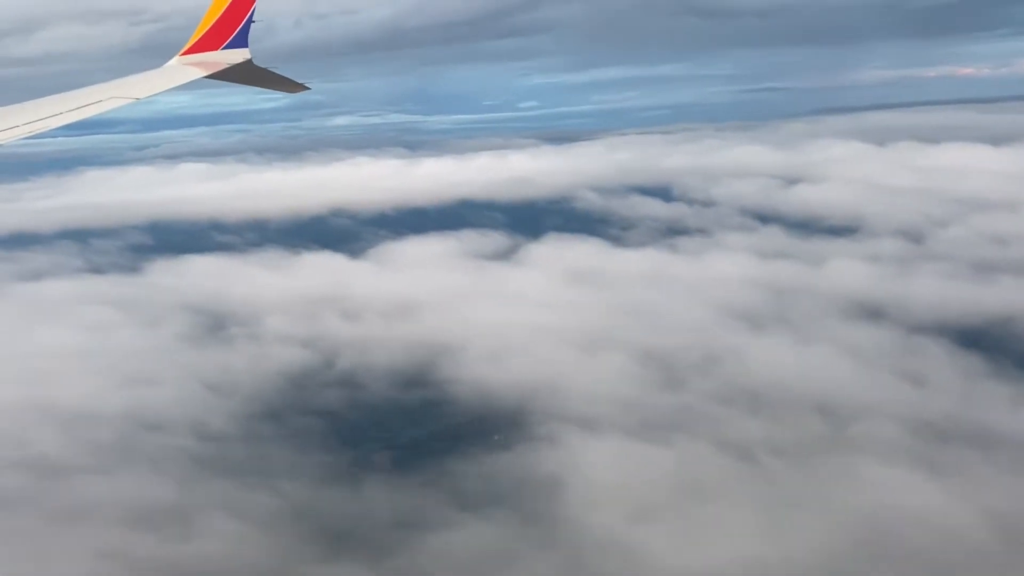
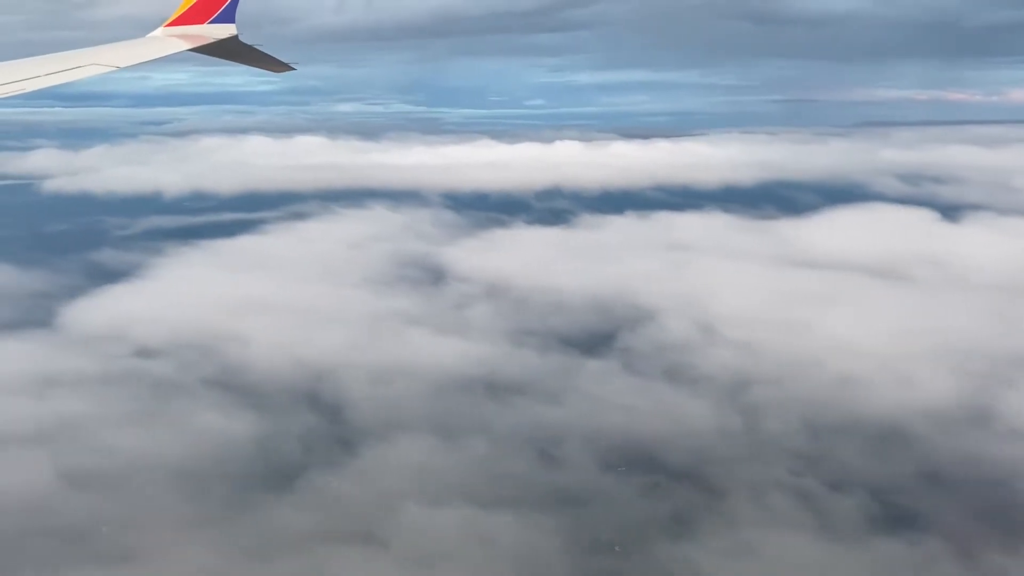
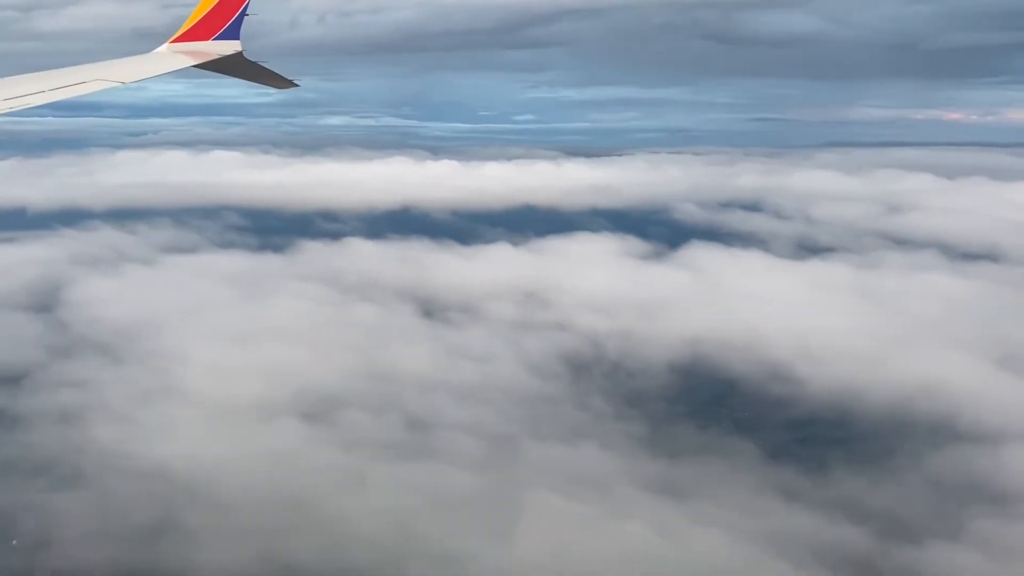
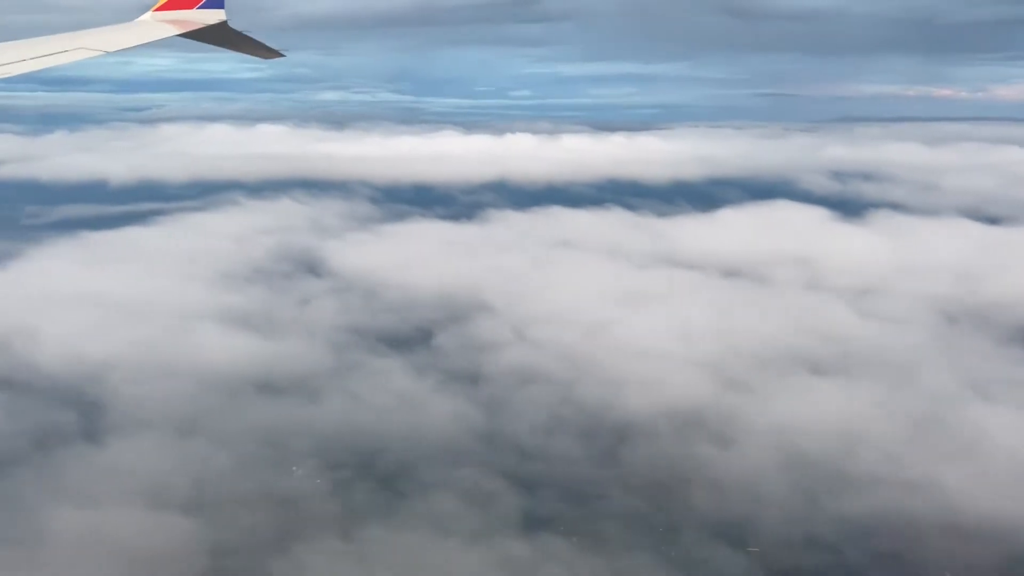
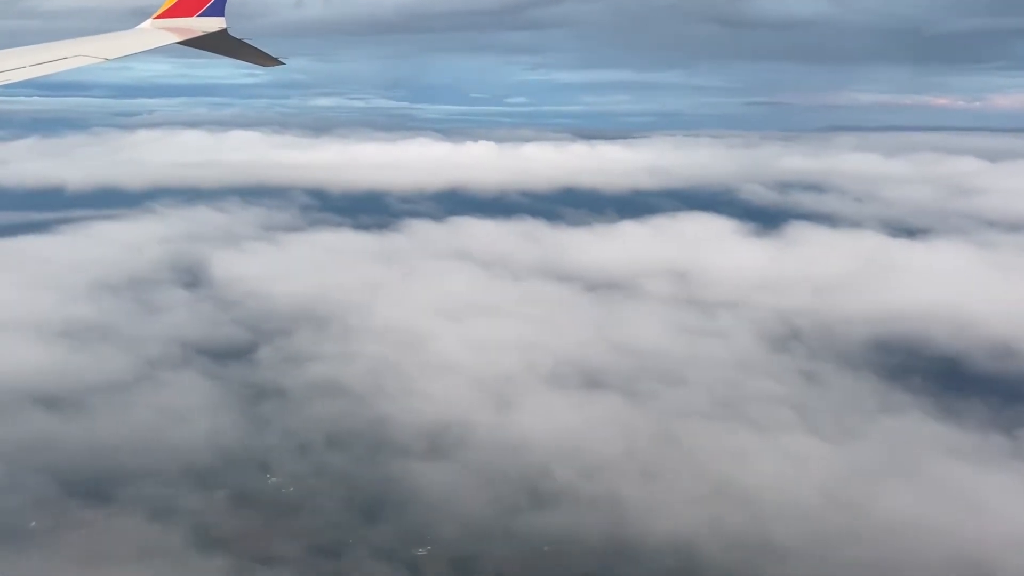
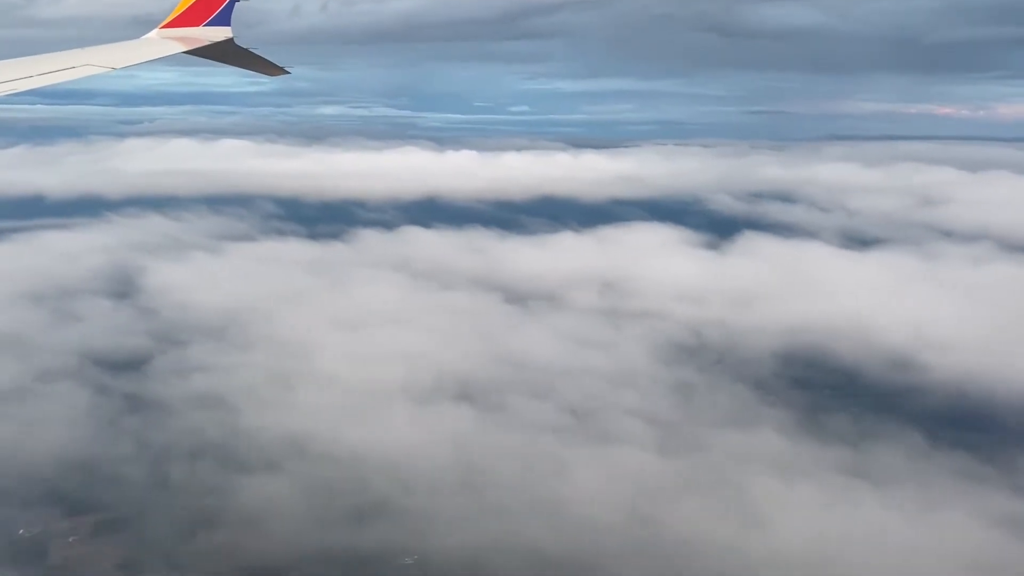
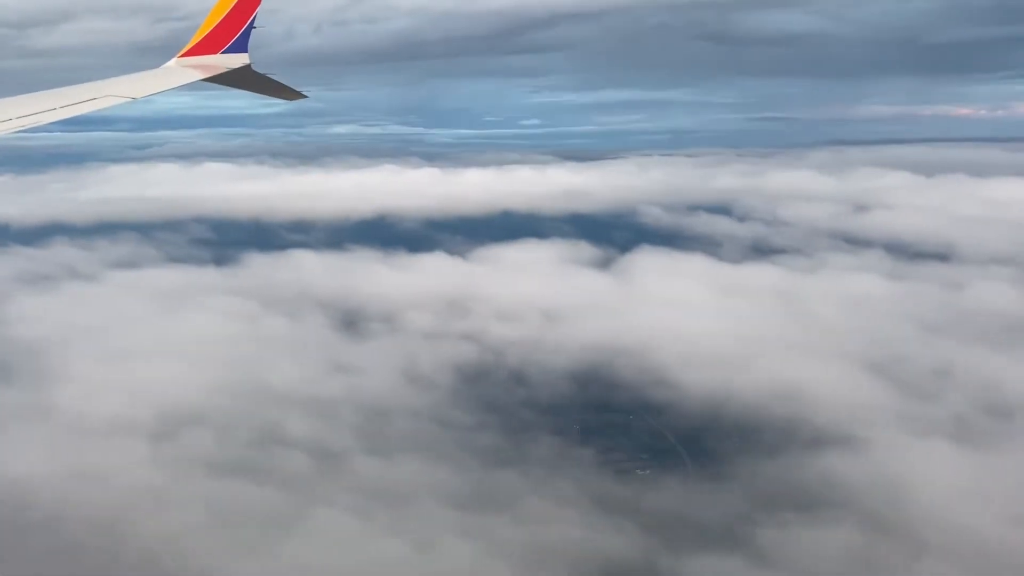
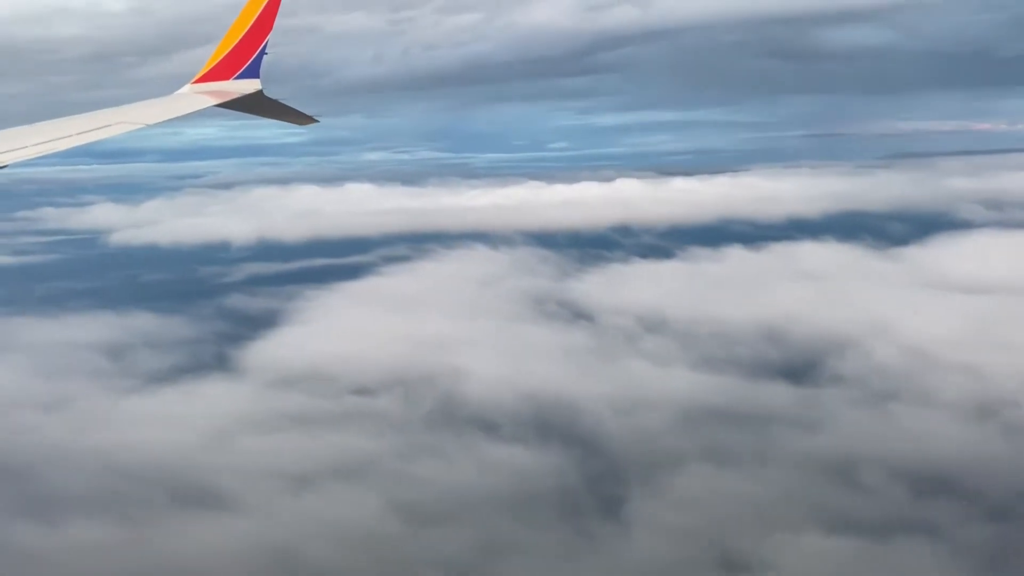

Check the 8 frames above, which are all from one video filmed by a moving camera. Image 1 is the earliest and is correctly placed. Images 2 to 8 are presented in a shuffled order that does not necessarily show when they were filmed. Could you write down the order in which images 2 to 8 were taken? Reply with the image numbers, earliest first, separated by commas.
7, 3, 6, 5, 4, 2, 8
